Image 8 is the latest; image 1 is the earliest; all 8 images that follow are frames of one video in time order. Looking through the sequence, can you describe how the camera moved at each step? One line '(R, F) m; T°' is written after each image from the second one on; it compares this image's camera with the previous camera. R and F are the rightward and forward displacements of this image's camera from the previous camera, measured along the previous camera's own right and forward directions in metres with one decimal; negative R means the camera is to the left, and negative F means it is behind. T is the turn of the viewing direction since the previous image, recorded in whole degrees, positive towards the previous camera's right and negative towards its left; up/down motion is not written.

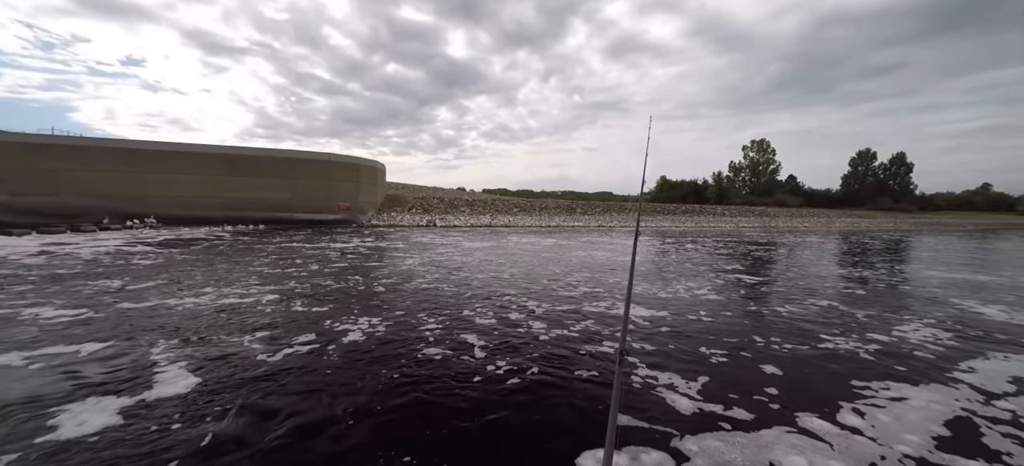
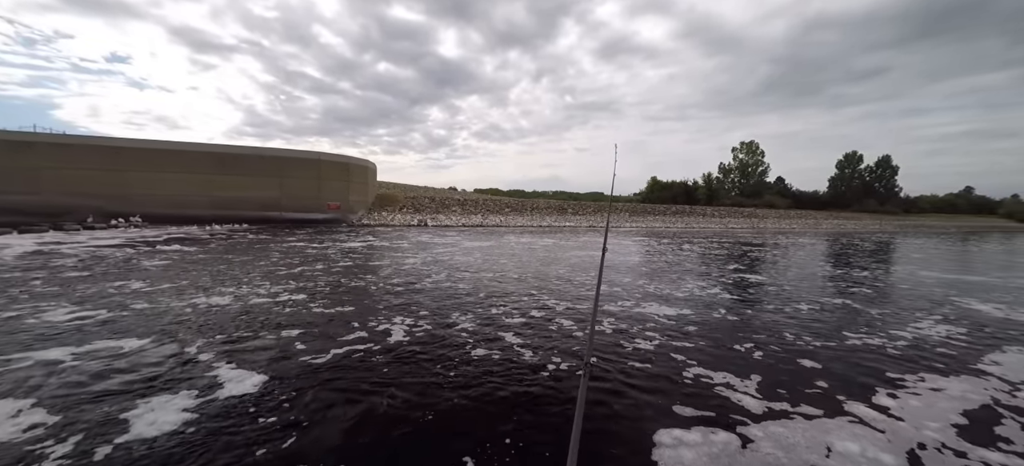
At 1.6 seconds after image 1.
(-0.5, -0.2) m; +1°
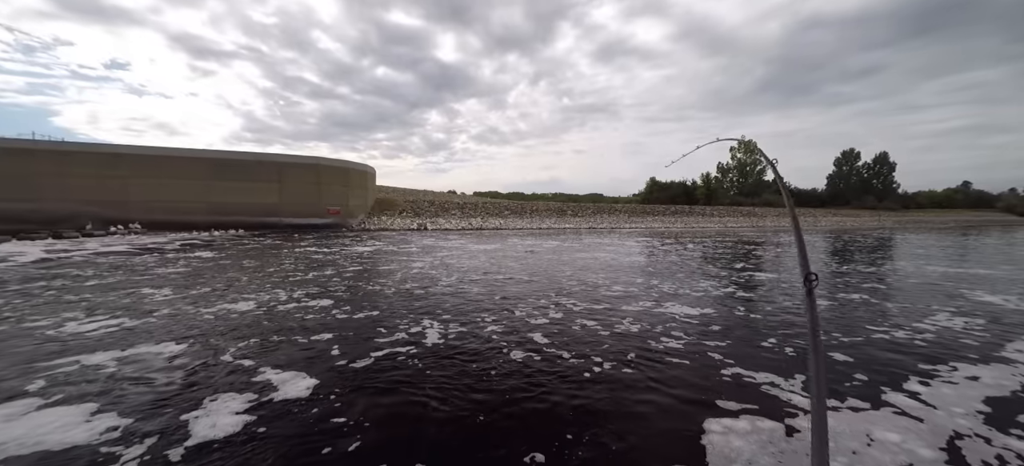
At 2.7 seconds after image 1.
(-0.3, -0.1) m; 0°
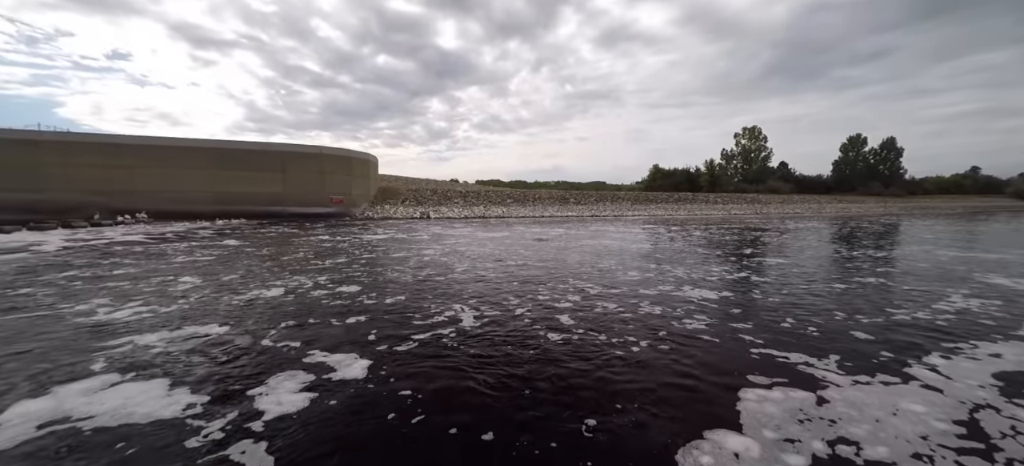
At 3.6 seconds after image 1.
(-0.3, -0.2) m; 0°
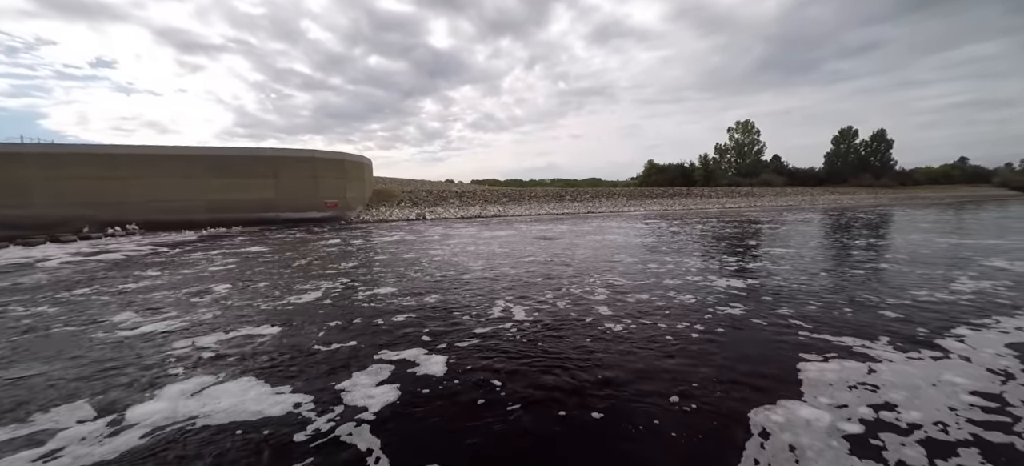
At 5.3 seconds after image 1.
(-0.6, -0.3) m; +1°
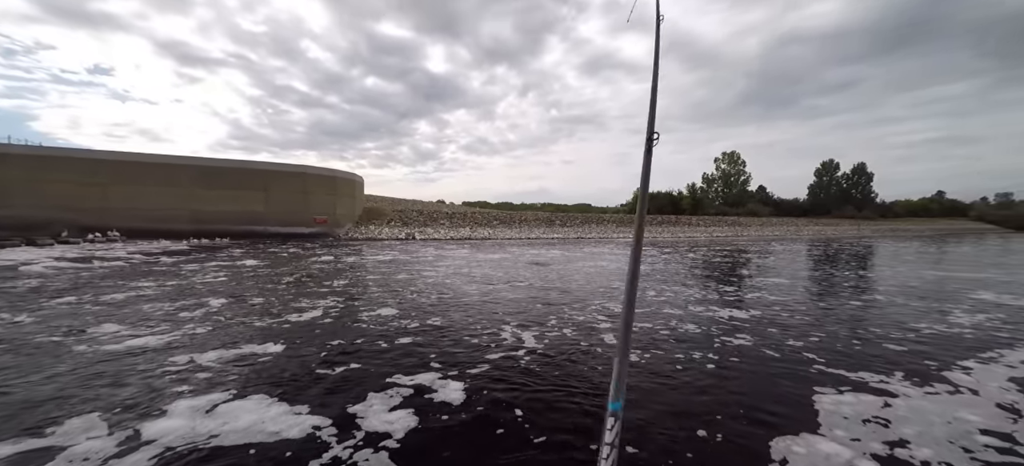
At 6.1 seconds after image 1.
(-0.3, 0.0) m; +1°
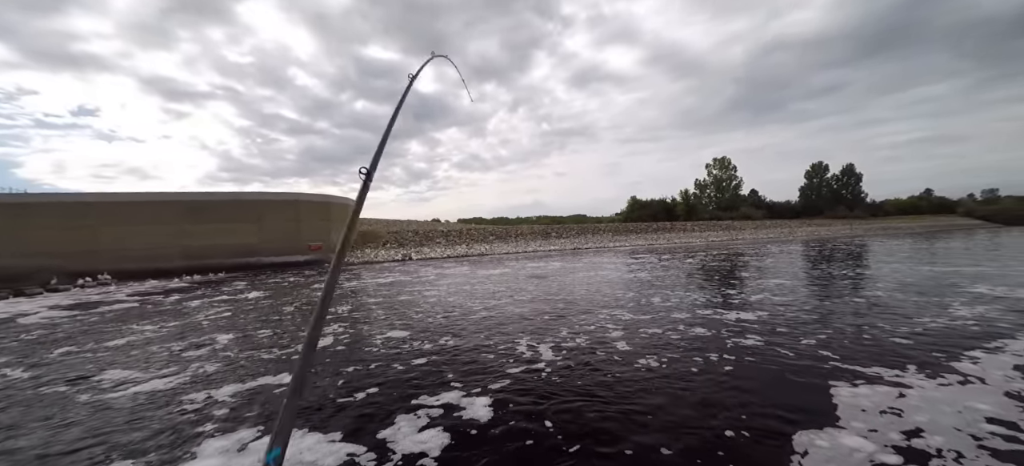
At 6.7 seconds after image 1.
(-0.2, -0.1) m; +1°
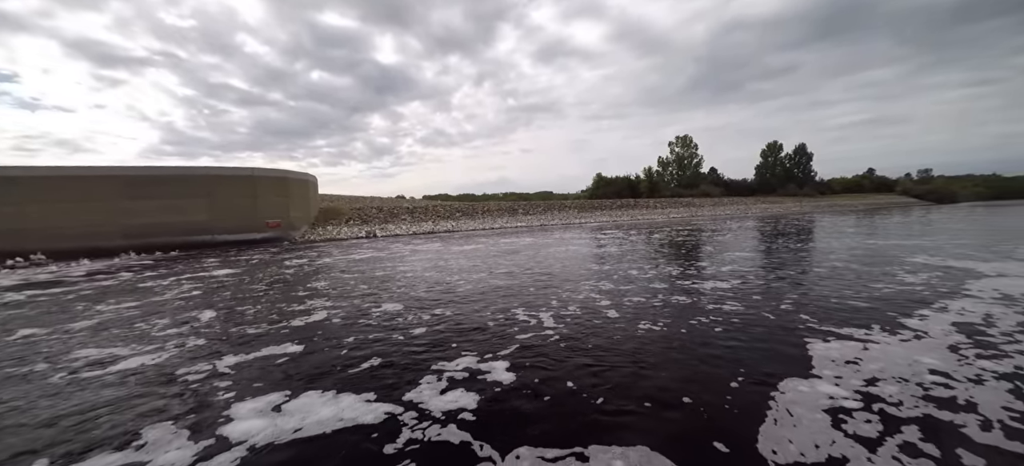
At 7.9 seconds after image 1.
(-0.4, -0.1) m; +5°
